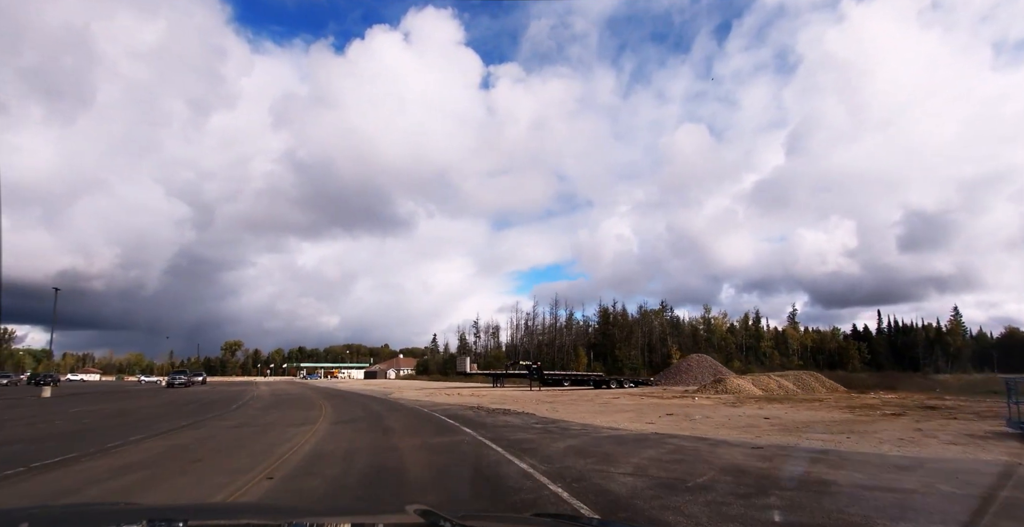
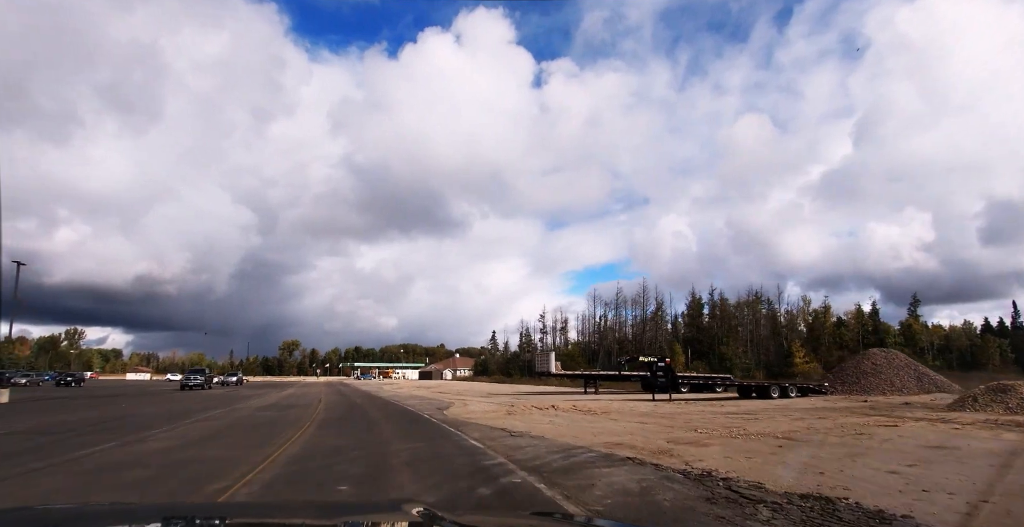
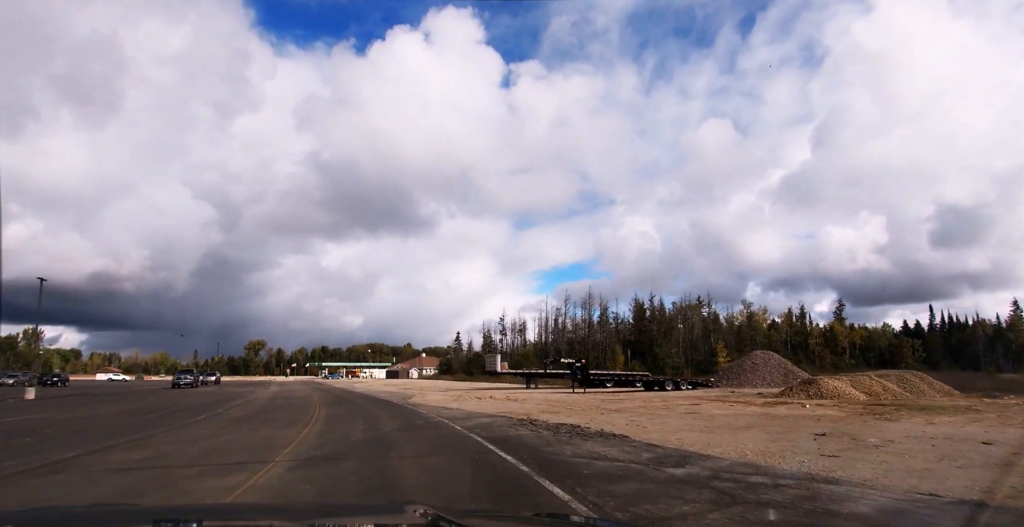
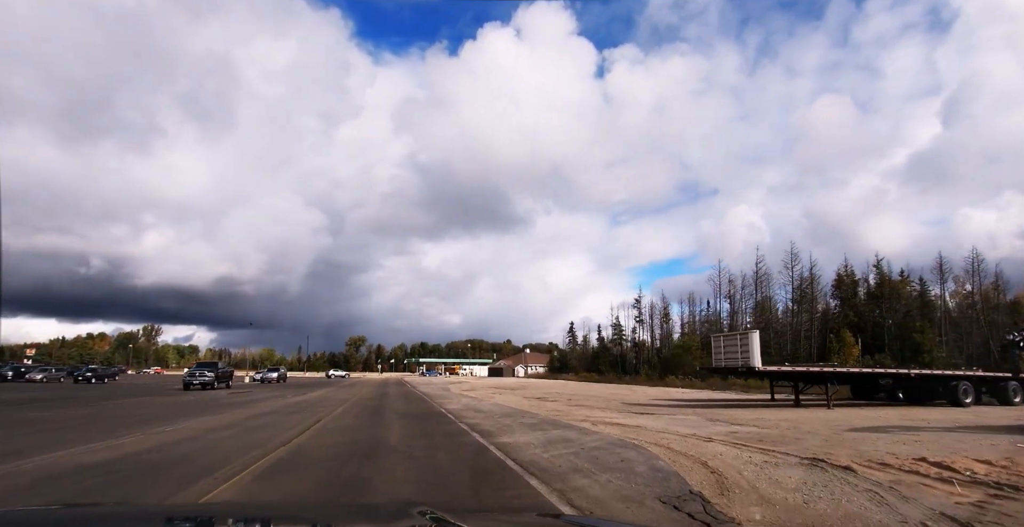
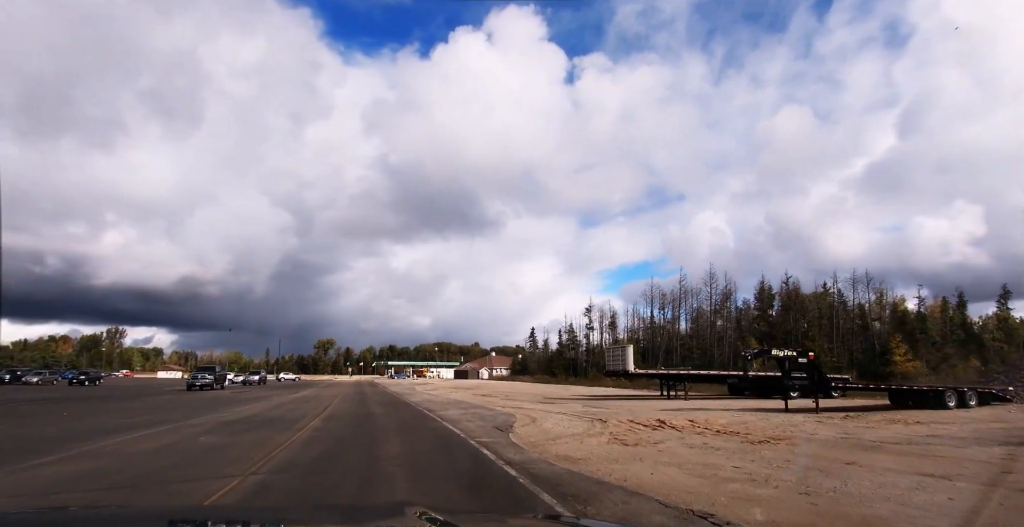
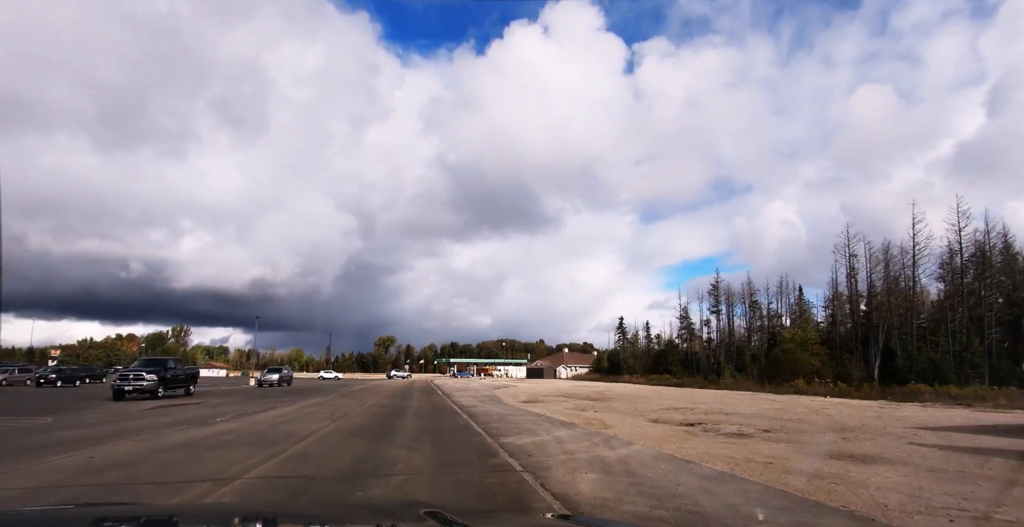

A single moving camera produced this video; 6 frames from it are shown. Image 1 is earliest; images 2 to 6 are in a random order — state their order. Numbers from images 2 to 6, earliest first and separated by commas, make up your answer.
3, 2, 5, 4, 6
